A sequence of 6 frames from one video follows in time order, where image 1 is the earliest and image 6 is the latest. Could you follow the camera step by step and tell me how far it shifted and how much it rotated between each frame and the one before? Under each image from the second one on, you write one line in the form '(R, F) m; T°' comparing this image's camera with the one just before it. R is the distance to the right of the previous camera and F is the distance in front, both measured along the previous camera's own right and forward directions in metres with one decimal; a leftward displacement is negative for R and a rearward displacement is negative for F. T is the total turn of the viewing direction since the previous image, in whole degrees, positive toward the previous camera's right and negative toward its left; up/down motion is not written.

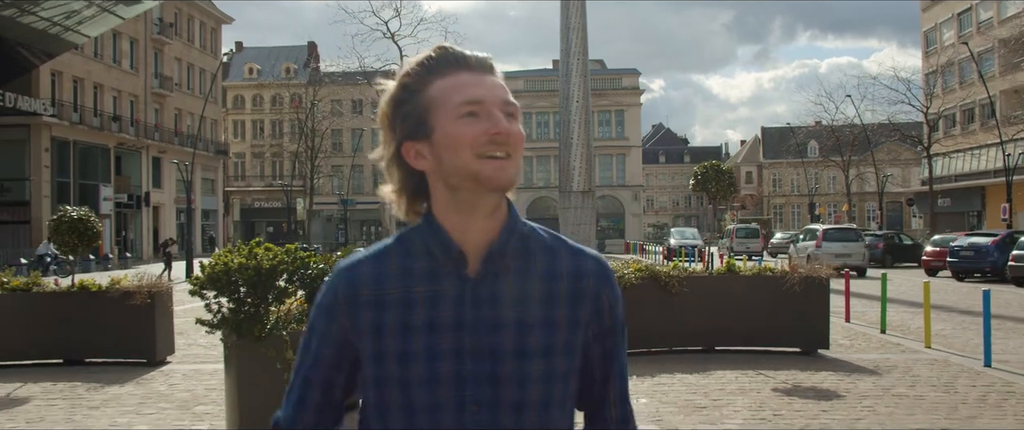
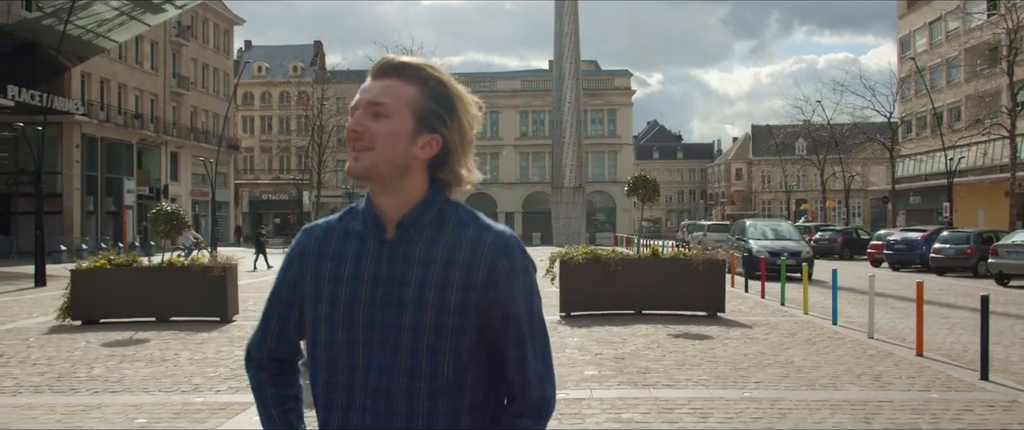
(+0.3, -3.4) m; 0°
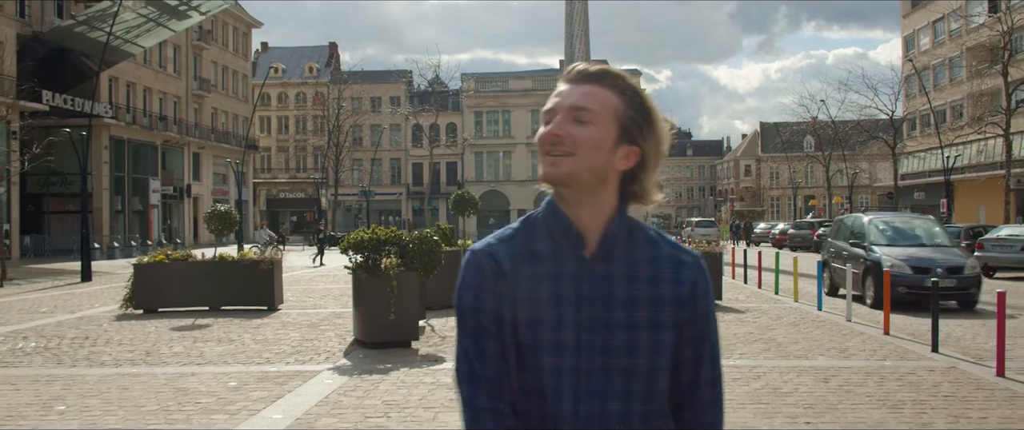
(-0.1, -1.5) m; -1°
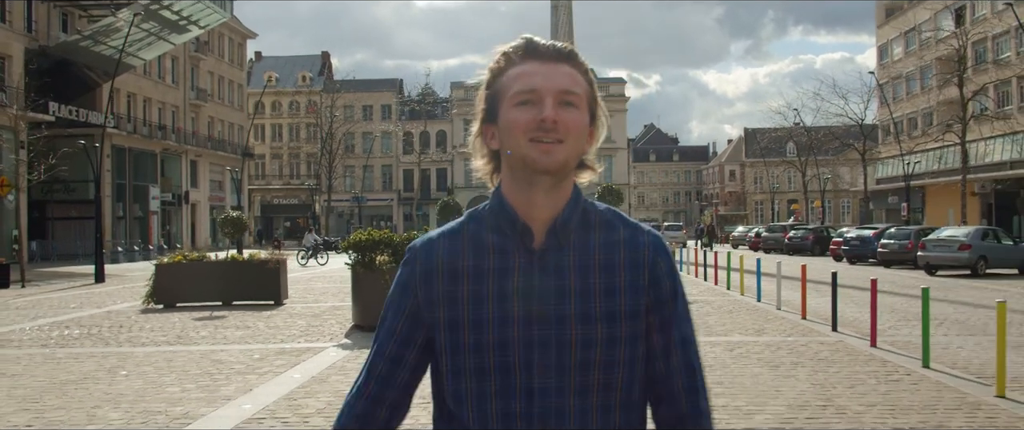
(+0.3, -2.0) m; +1°
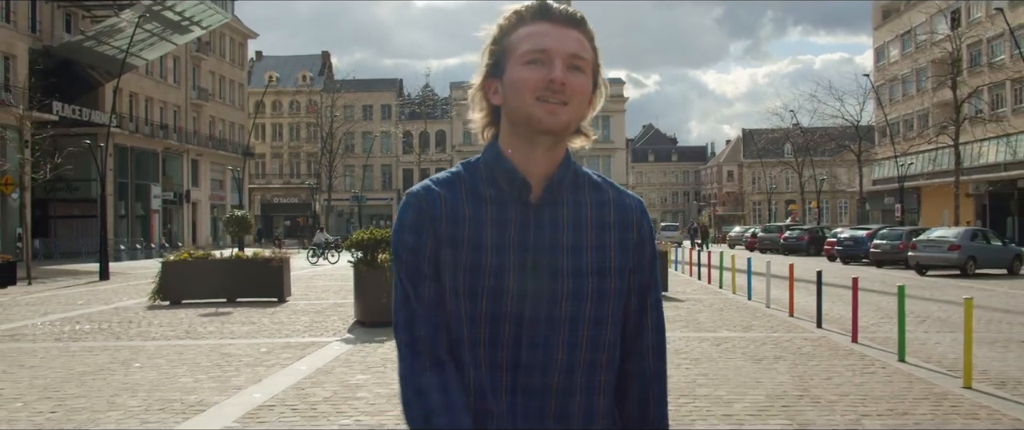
(0.0, -0.4) m; 0°
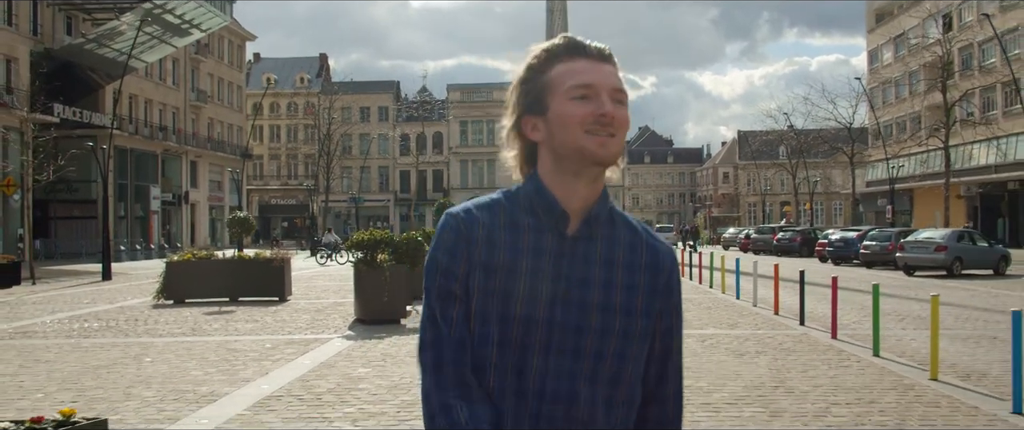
(0.0, -0.5) m; 0°
